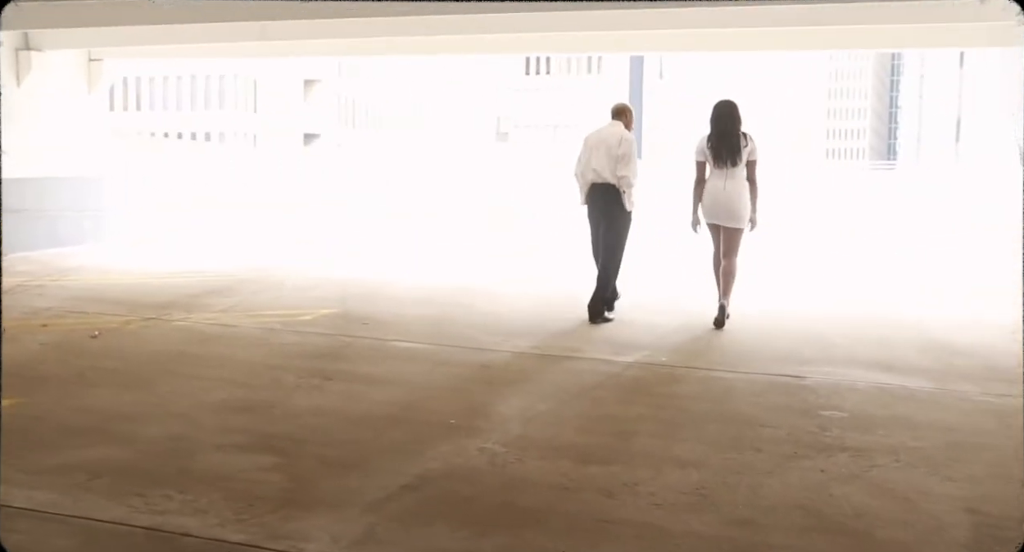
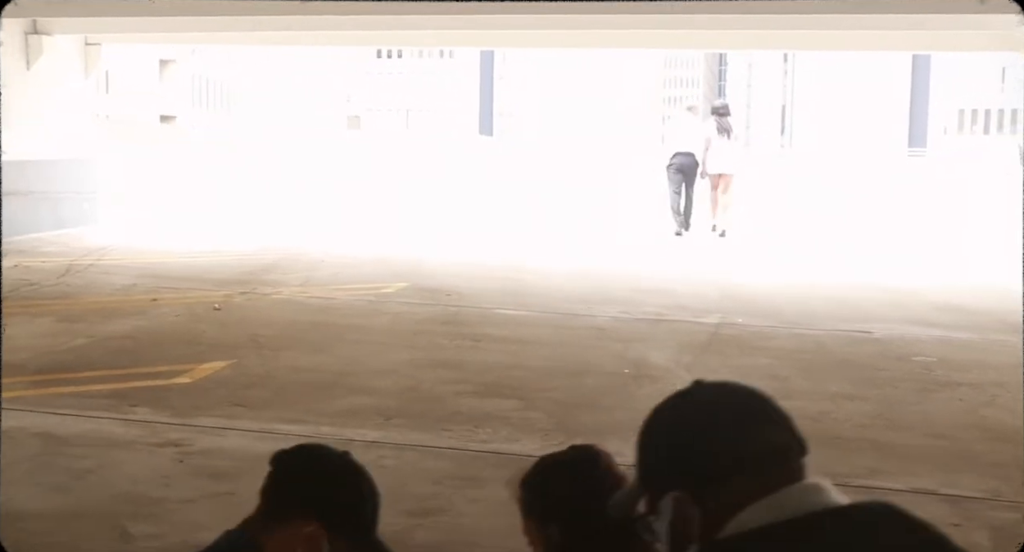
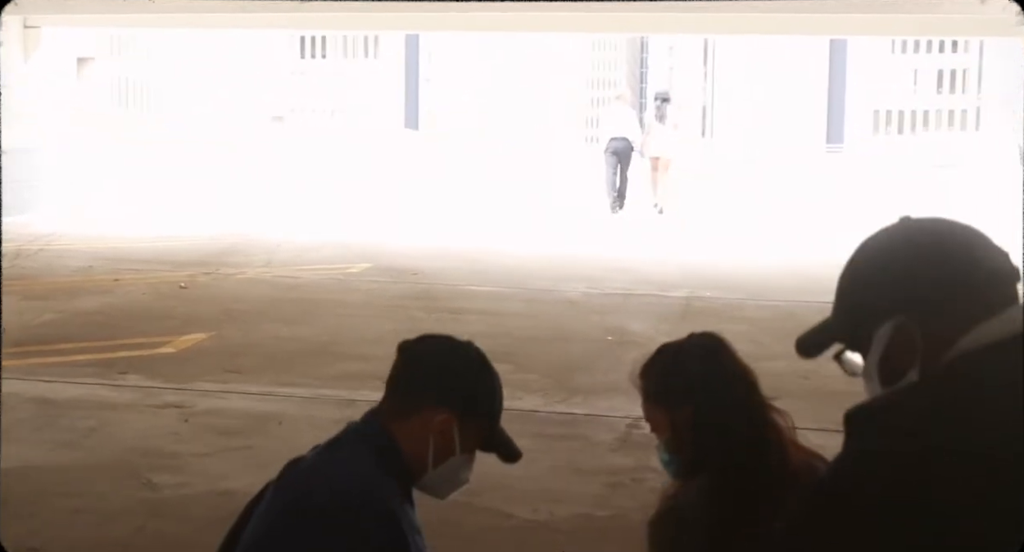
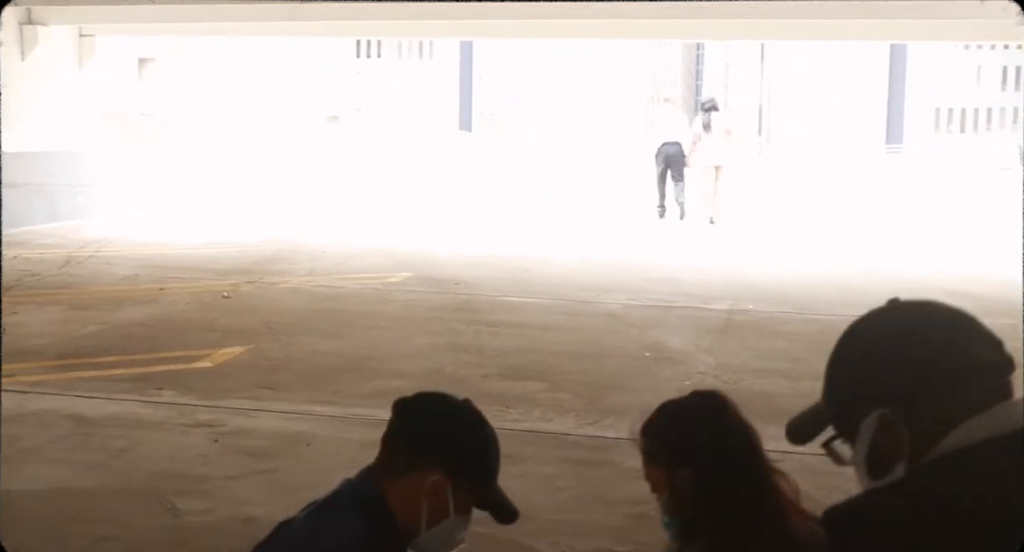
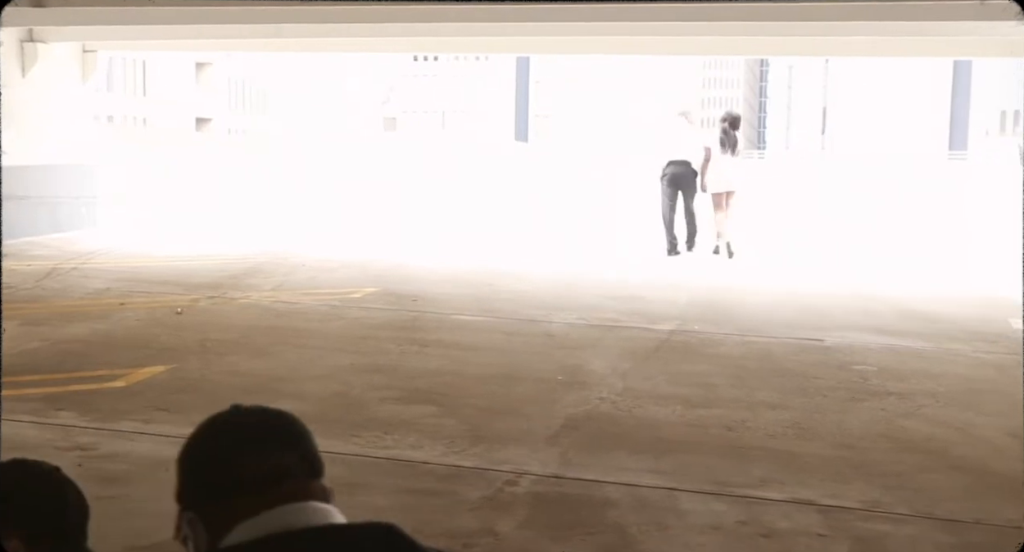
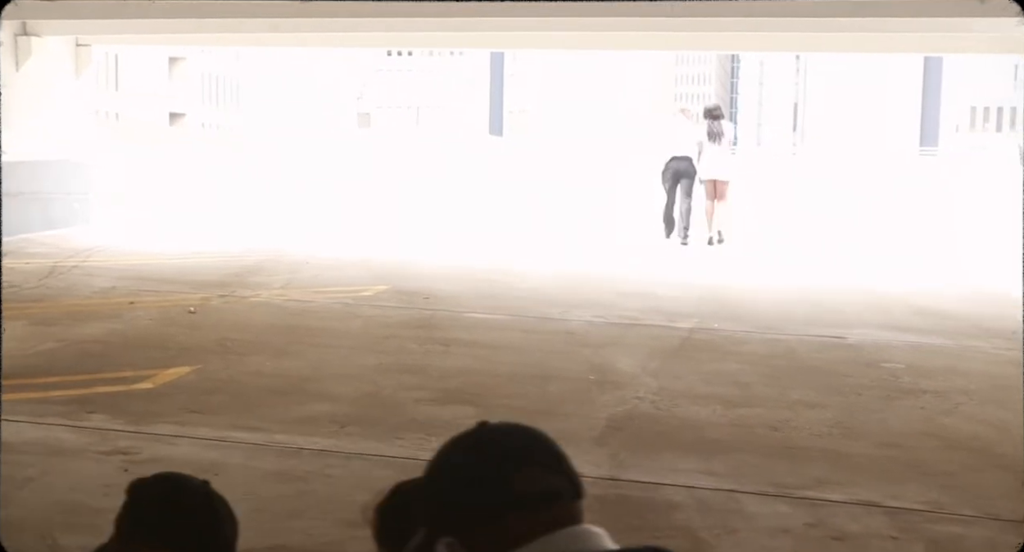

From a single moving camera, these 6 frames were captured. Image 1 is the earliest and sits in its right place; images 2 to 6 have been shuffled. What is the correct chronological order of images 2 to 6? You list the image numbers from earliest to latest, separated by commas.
5, 6, 2, 4, 3
